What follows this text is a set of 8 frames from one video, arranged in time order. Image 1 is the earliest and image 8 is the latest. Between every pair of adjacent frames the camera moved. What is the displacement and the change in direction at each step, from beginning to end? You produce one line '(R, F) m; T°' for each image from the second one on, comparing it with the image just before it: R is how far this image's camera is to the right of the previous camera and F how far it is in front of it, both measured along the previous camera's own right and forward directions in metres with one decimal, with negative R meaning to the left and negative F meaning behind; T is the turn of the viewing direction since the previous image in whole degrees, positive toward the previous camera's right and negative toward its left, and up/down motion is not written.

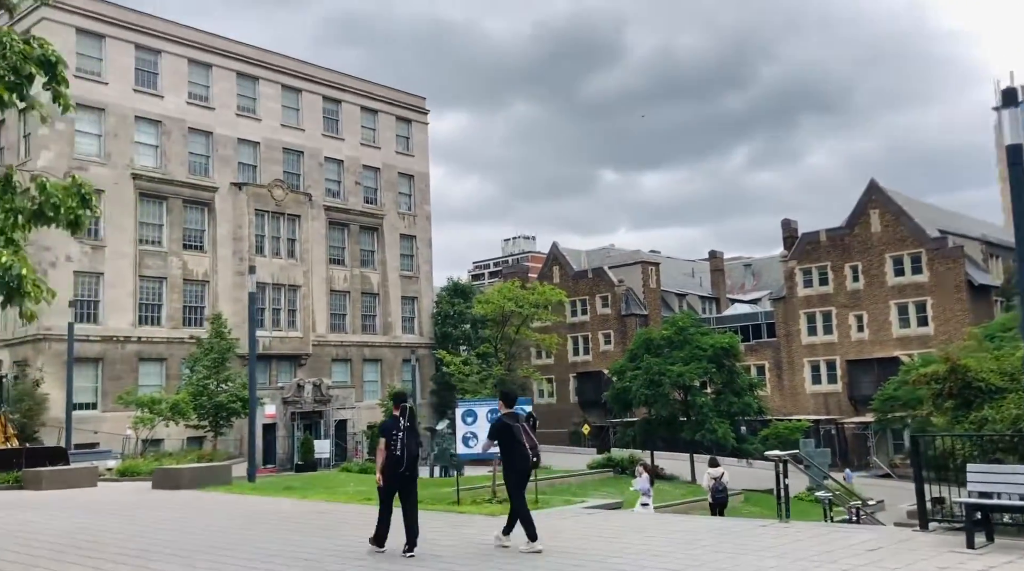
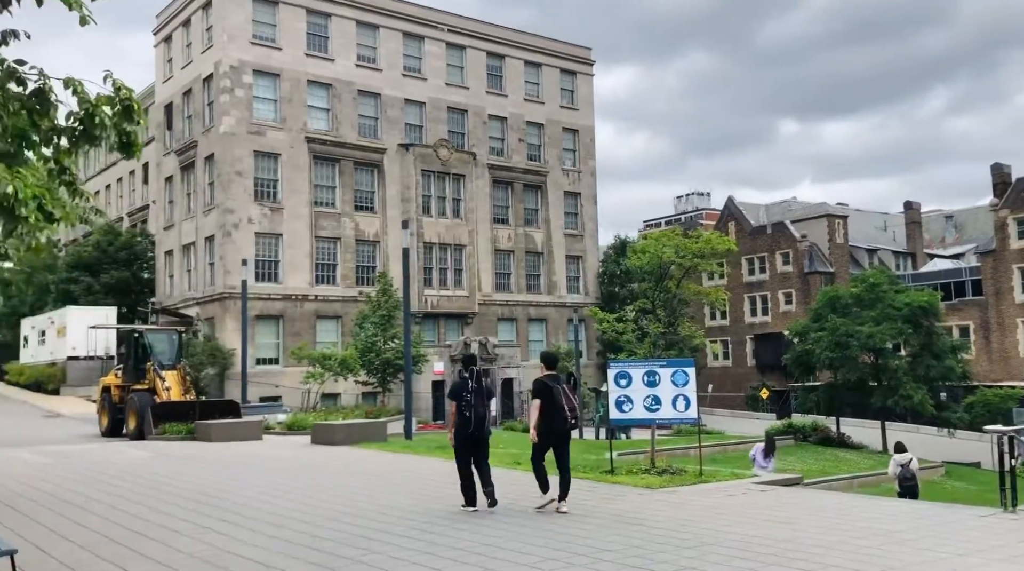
(+0.2, +1.2) m; -11°
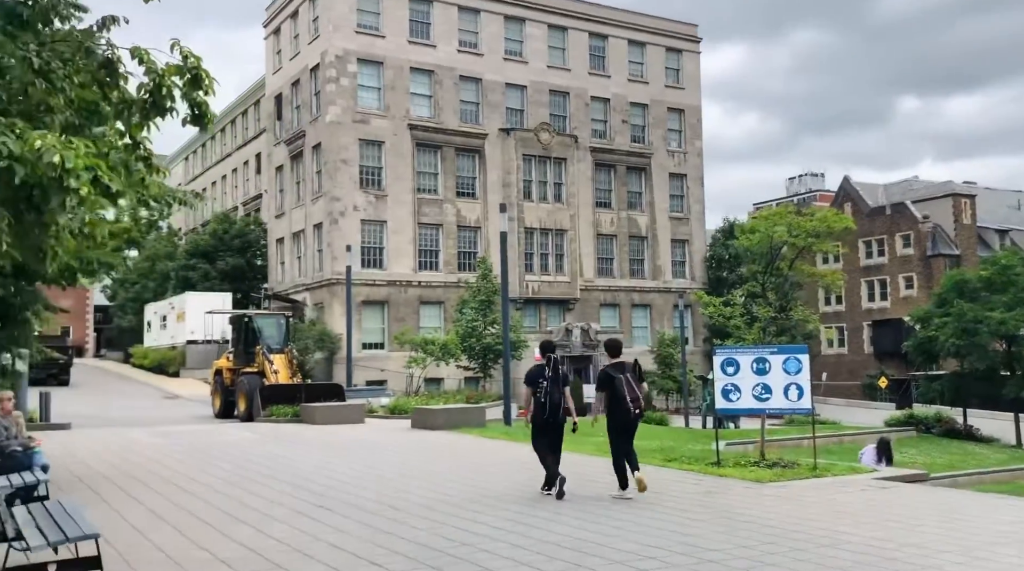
(+0.1, +0.4) m; -6°
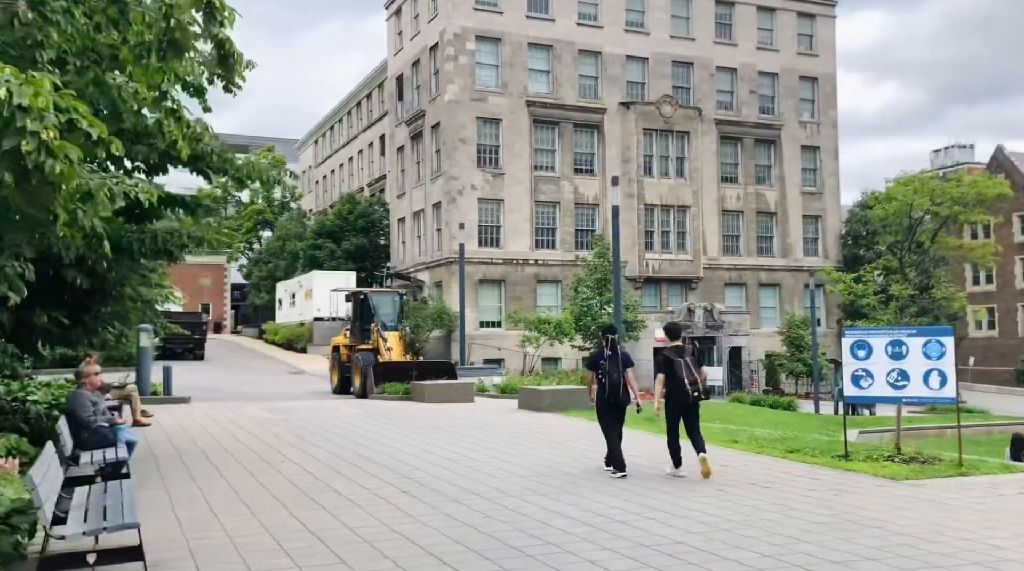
(+0.2, +0.8) m; -8°
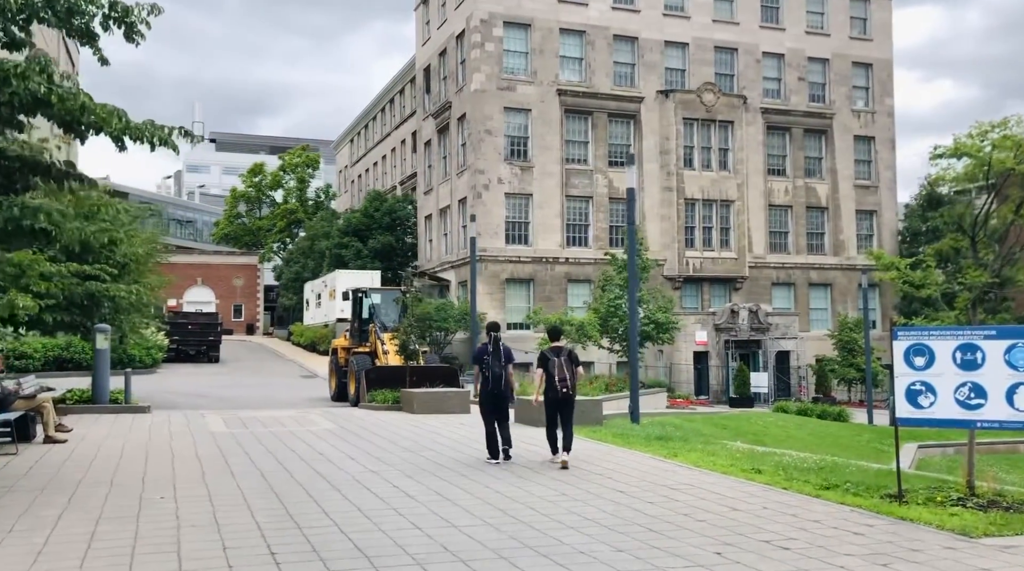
(+0.9, +2.5) m; -3°
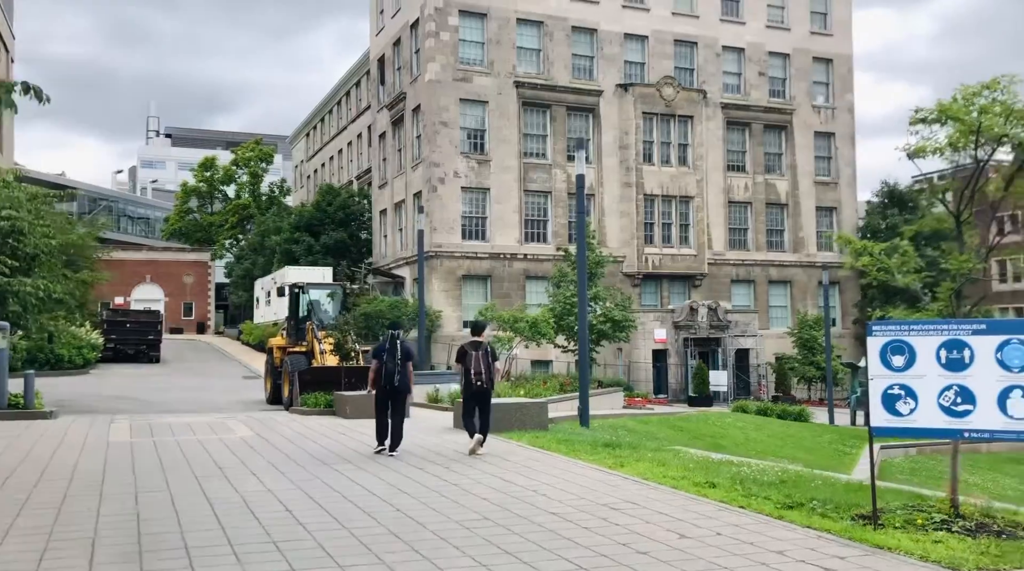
(+0.4, +1.2) m; +2°
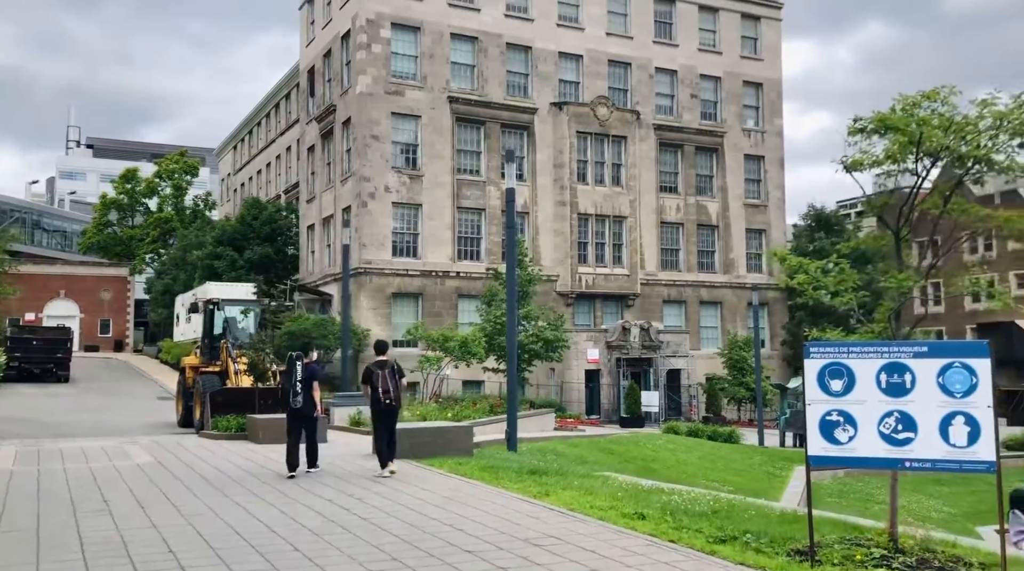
(+0.1, +0.6) m; +4°
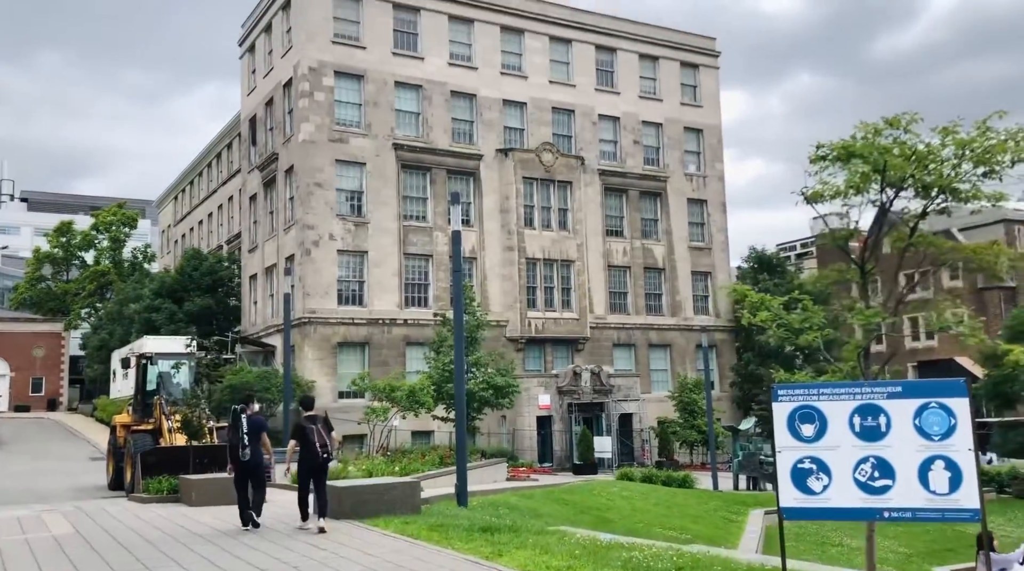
(0.0, +0.5) m; +3°
